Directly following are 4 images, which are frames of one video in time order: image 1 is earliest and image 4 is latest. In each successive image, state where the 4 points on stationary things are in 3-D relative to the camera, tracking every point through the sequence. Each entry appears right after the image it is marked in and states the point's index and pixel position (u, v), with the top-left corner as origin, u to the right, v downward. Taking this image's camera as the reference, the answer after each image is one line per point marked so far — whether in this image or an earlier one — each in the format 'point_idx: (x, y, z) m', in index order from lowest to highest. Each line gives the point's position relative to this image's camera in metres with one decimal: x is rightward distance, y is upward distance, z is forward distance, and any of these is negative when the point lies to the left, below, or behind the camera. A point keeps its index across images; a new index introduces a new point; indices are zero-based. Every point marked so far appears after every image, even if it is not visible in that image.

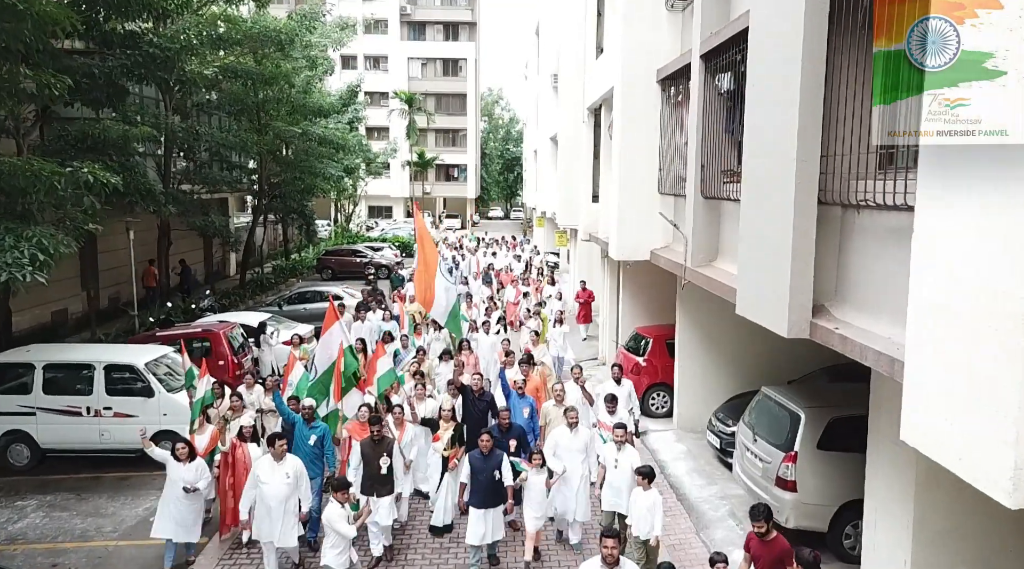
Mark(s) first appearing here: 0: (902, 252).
0: (+2.5, +0.2, +5.5) m
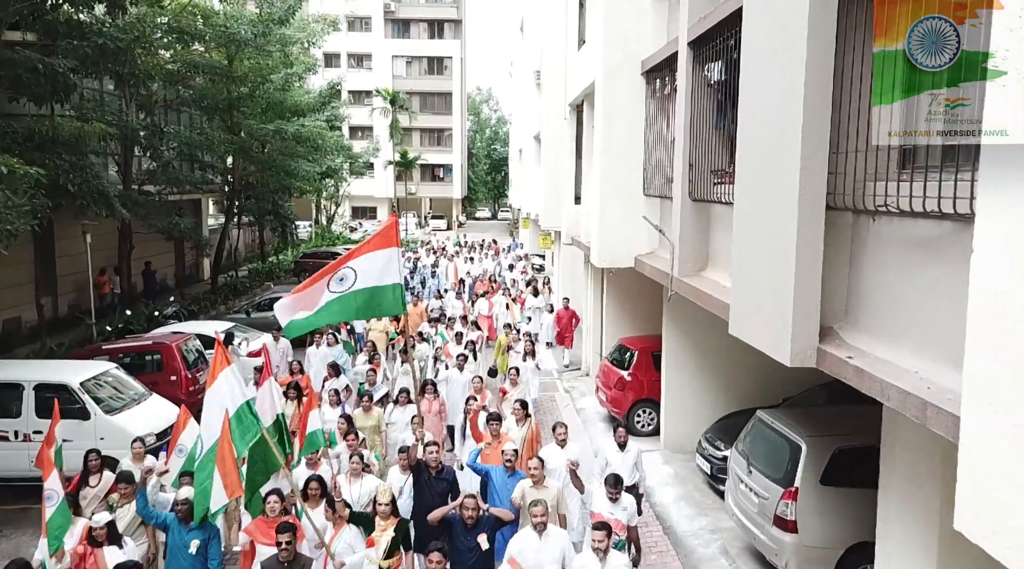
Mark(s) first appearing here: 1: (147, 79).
0: (+2.2, +0.1, +4.6) m
1: (-8.0, +4.5, +18.5) m
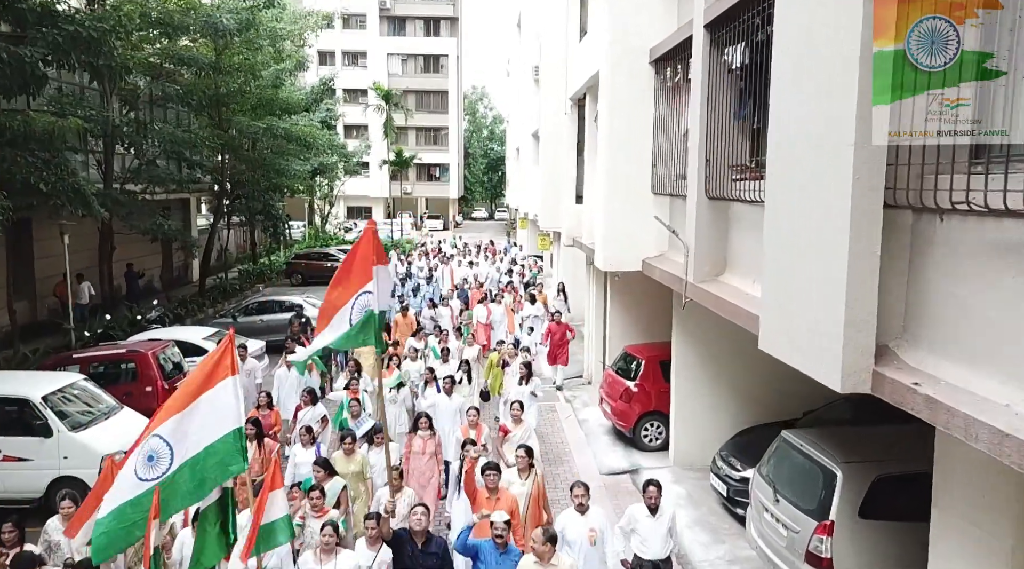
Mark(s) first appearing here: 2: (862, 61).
0: (+2.2, +0.1, +3.8) m
1: (-8.0, +4.4, +17.7) m
2: (+1.8, +1.2, +4.4) m
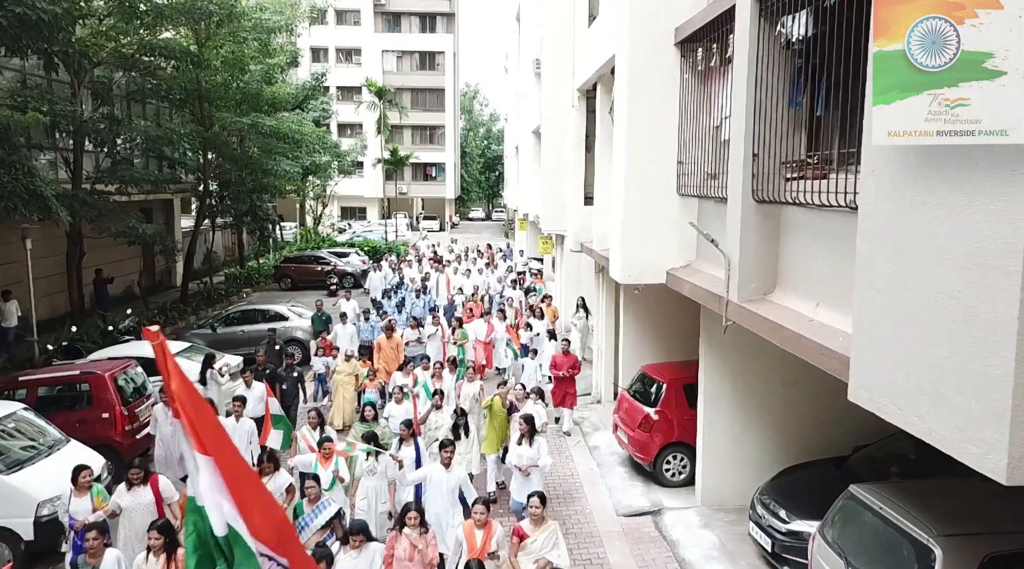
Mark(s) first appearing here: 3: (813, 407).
0: (+2.3, -0.1, +2.4) m
1: (-8.0, +4.2, +16.3) m
2: (+1.9, +1.0, +3.0) m
3: (+3.2, -1.4, +9.2) m
